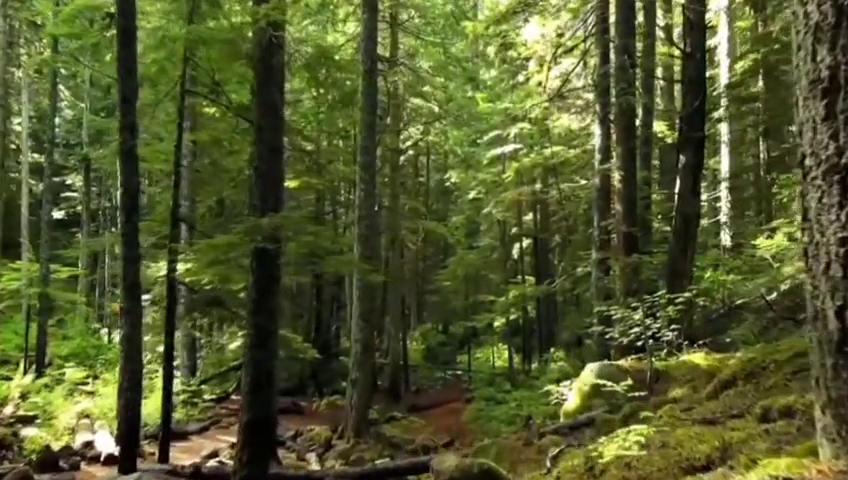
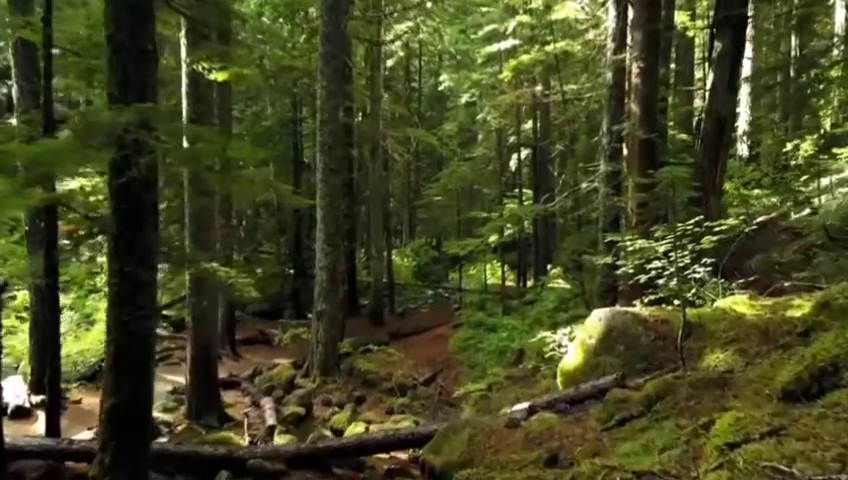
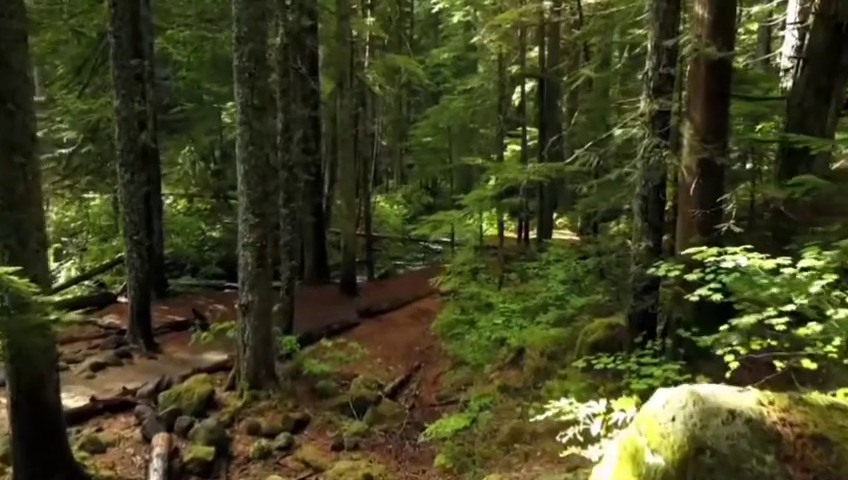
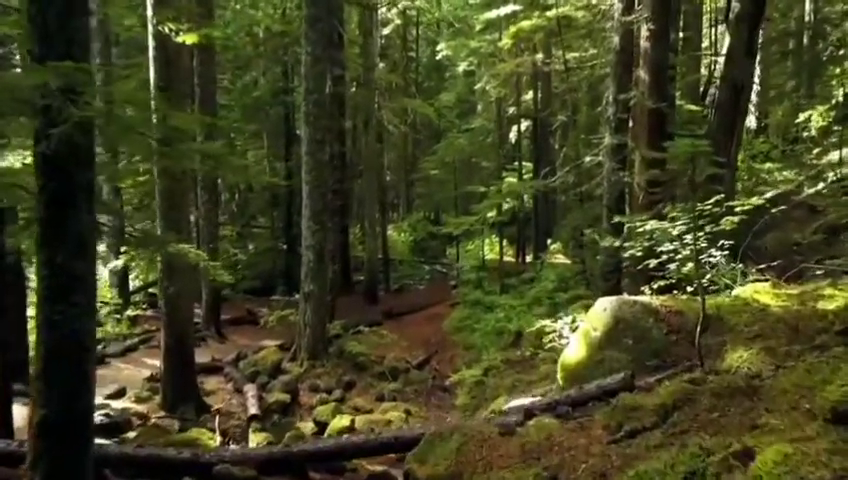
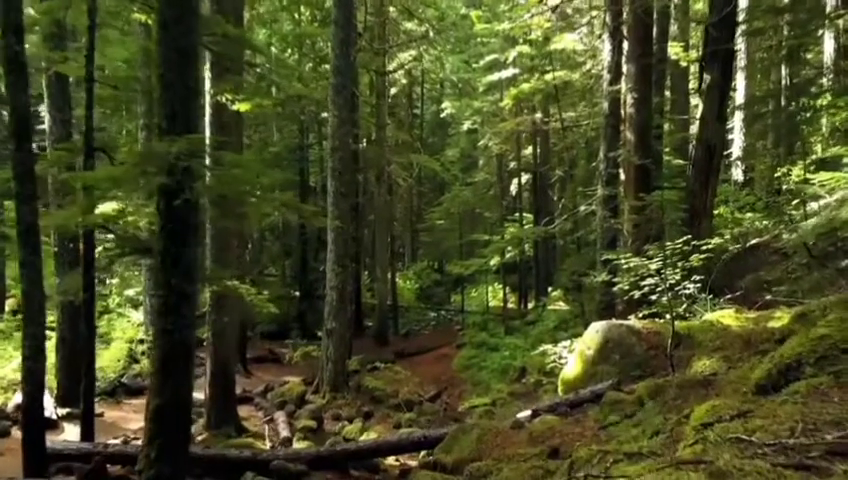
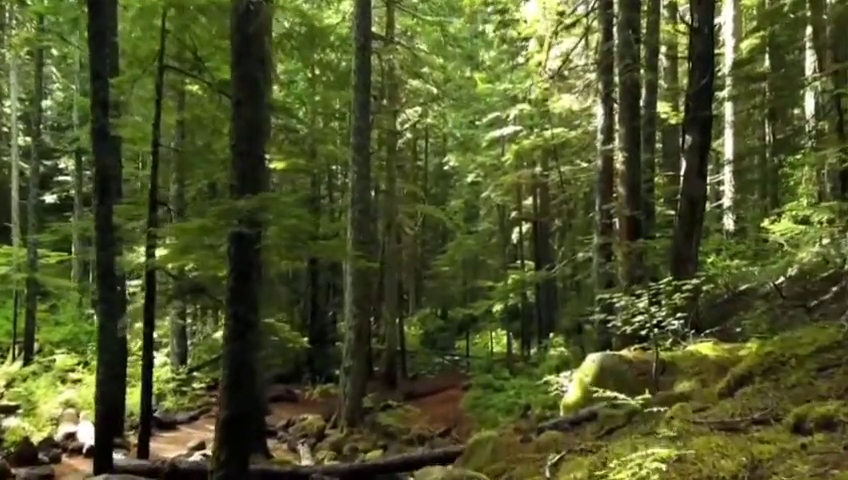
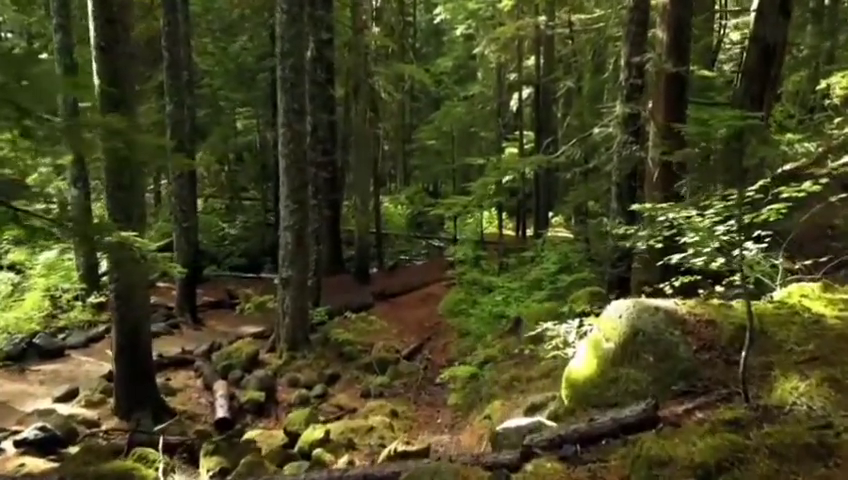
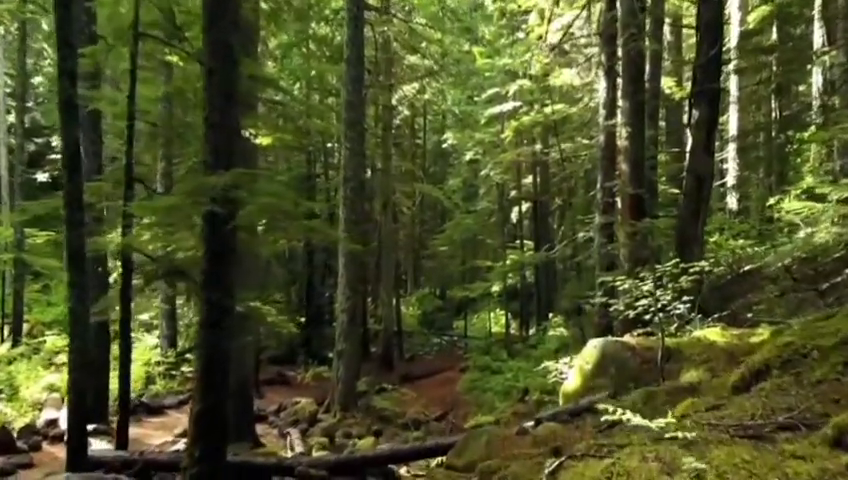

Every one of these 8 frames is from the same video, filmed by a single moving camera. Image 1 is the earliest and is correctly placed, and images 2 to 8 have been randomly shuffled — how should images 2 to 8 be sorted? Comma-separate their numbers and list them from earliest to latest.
6, 8, 5, 2, 4, 7, 3
